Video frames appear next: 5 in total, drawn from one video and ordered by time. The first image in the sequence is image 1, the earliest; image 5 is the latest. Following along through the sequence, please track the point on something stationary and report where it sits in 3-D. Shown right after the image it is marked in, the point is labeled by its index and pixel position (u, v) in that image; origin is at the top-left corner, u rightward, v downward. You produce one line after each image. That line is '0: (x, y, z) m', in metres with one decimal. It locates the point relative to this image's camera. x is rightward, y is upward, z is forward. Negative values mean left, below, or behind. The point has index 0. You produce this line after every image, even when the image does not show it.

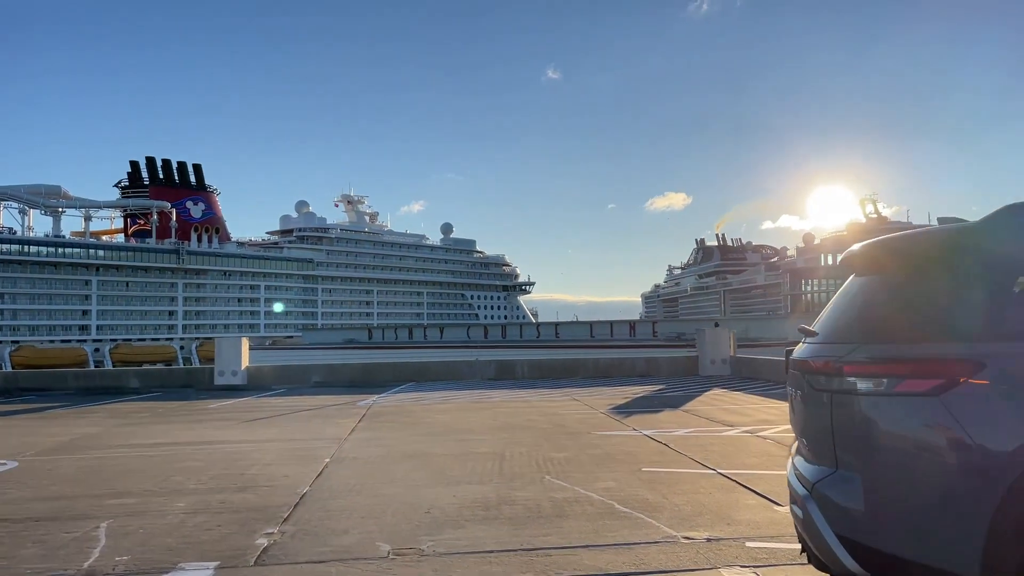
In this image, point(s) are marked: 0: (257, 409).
0: (-4.3, -2.1, +14.4) m
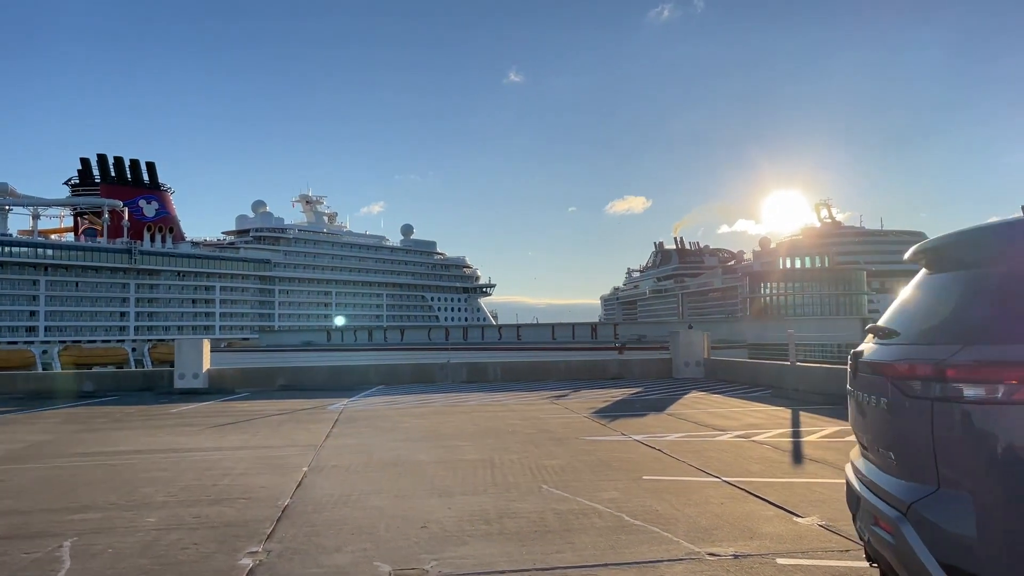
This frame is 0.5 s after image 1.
0: (-4.7, -2.1, +13.7) m
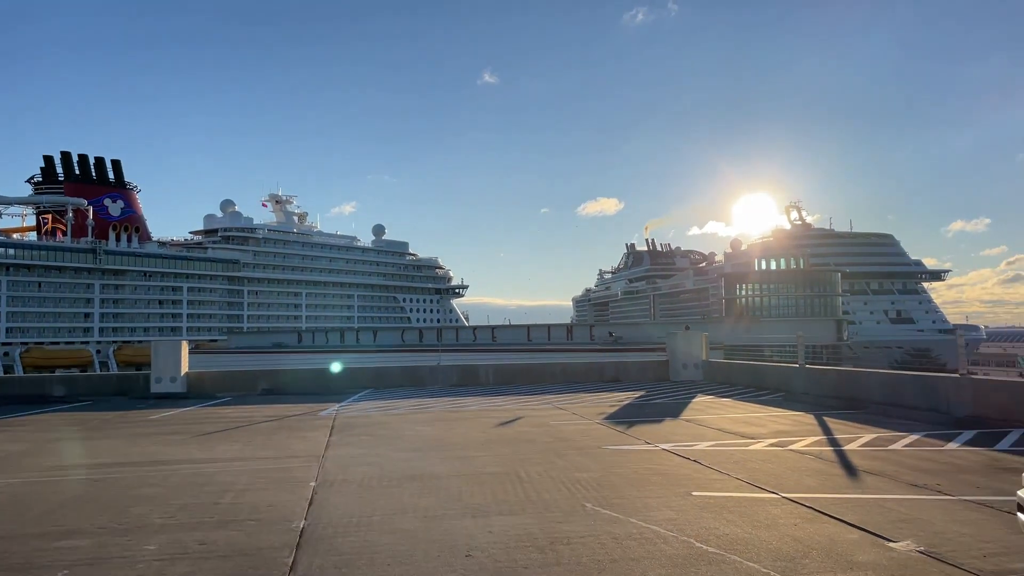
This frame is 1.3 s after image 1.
0: (-4.7, -2.0, +12.9) m
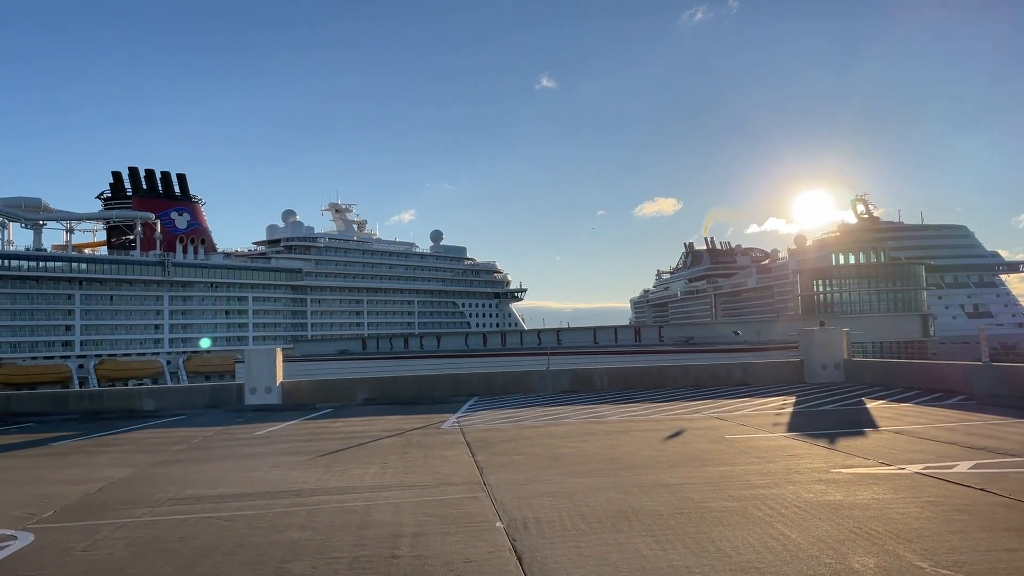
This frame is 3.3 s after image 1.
0: (-2.6, -2.0, +11.5) m
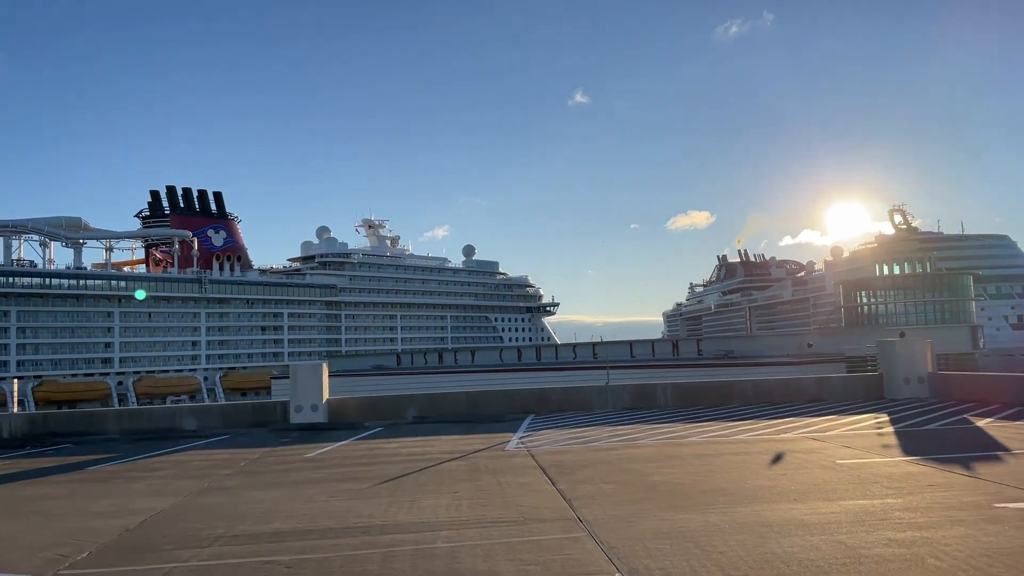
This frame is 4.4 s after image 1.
0: (-1.7, -2.2, +10.5) m
